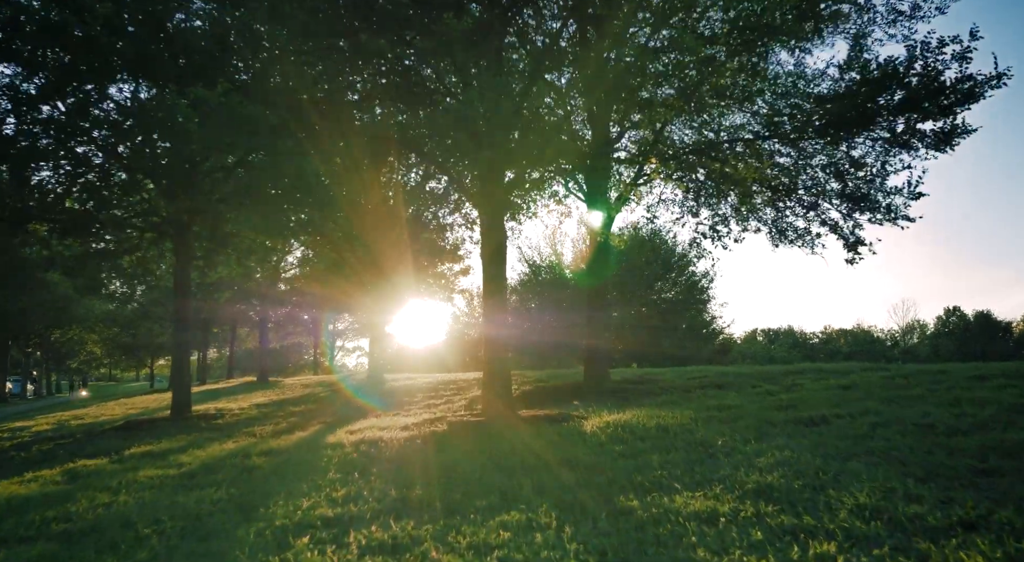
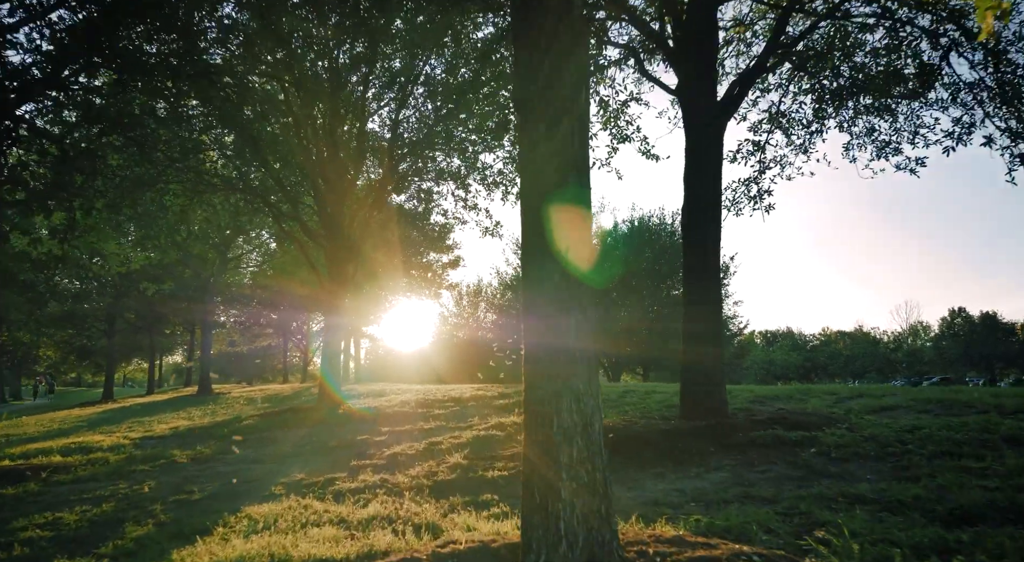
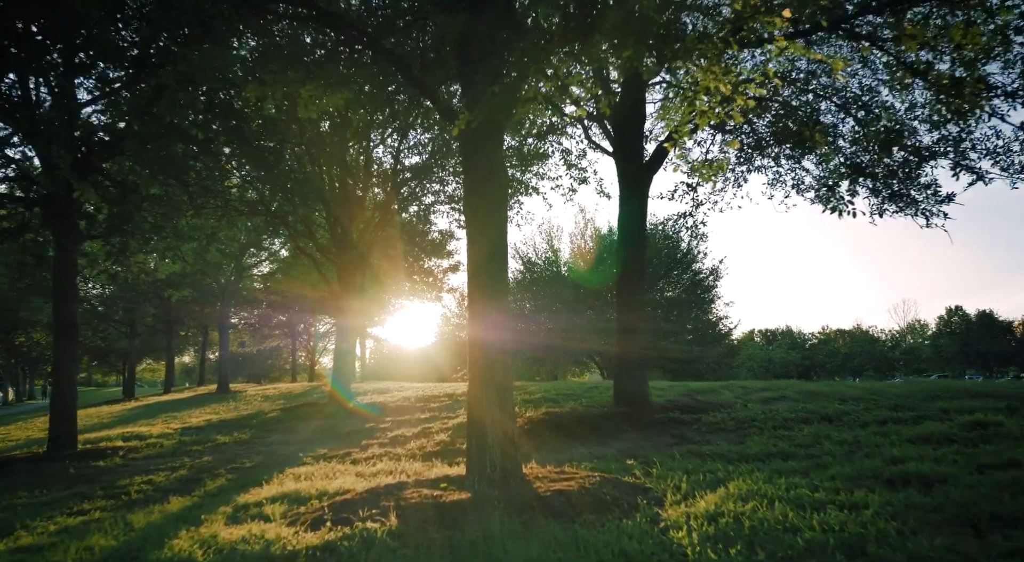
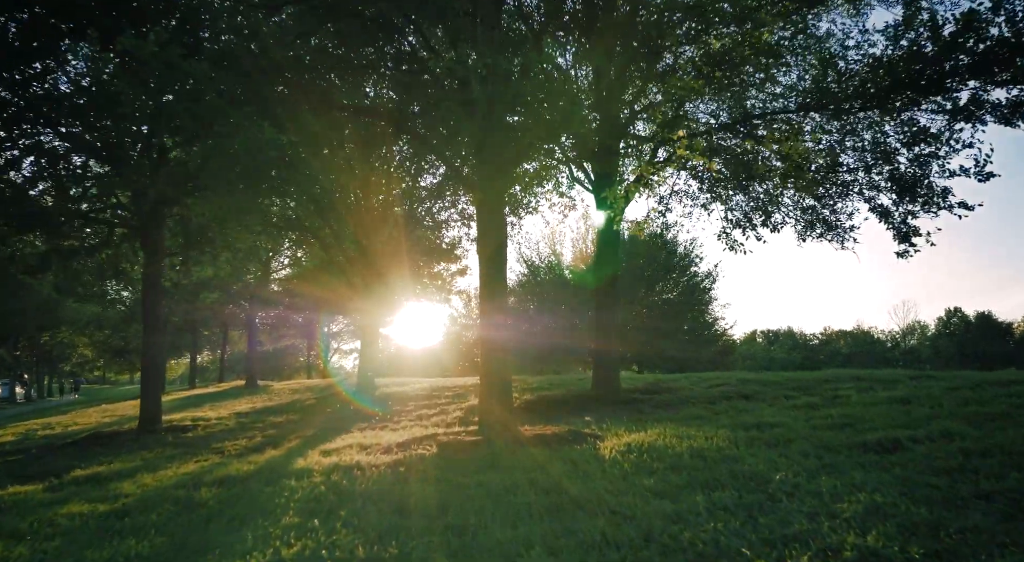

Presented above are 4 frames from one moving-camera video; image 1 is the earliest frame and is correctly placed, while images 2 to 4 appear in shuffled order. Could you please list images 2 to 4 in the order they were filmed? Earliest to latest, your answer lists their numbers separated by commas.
4, 3, 2
